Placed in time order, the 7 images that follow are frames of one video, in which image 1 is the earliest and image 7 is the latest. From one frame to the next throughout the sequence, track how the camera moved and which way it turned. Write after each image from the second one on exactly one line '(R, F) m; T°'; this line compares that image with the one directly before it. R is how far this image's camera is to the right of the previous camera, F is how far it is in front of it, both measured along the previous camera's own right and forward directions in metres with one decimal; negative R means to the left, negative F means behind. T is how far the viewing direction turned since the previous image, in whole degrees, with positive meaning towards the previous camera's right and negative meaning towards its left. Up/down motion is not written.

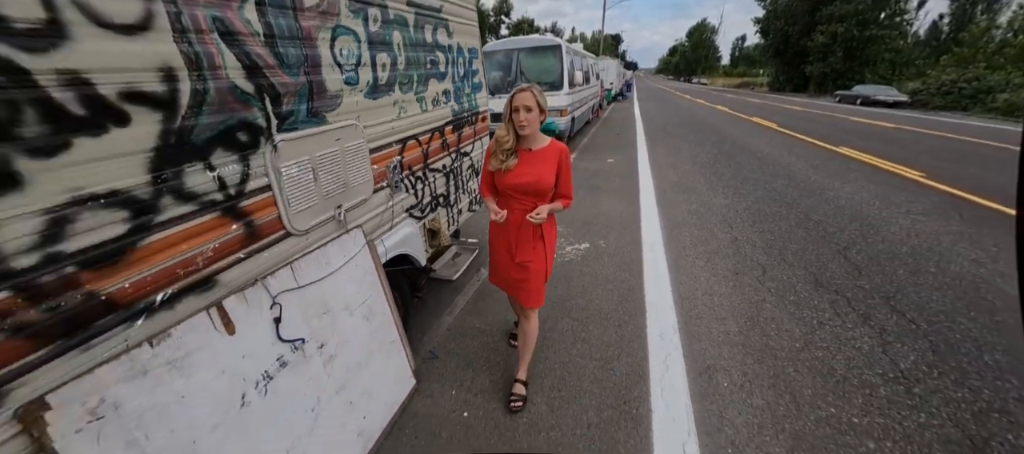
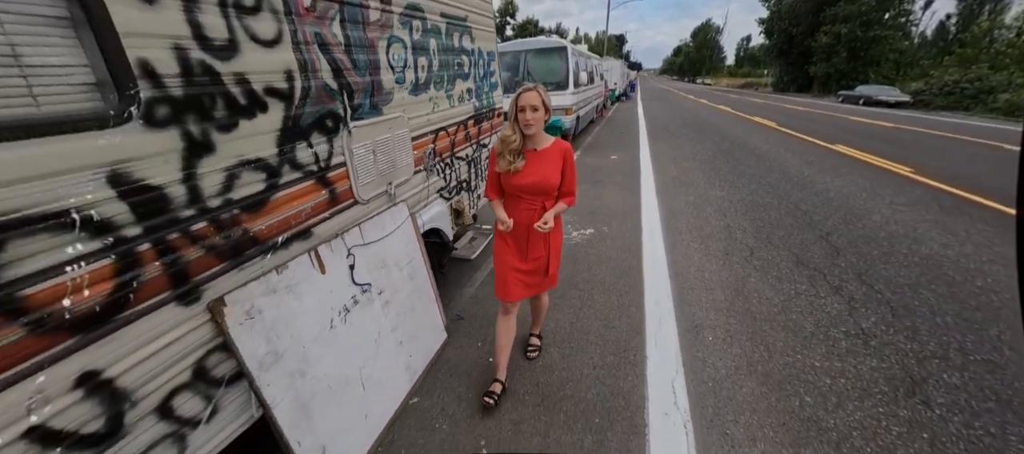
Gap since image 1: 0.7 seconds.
(-0.1, -0.4) m; 0°
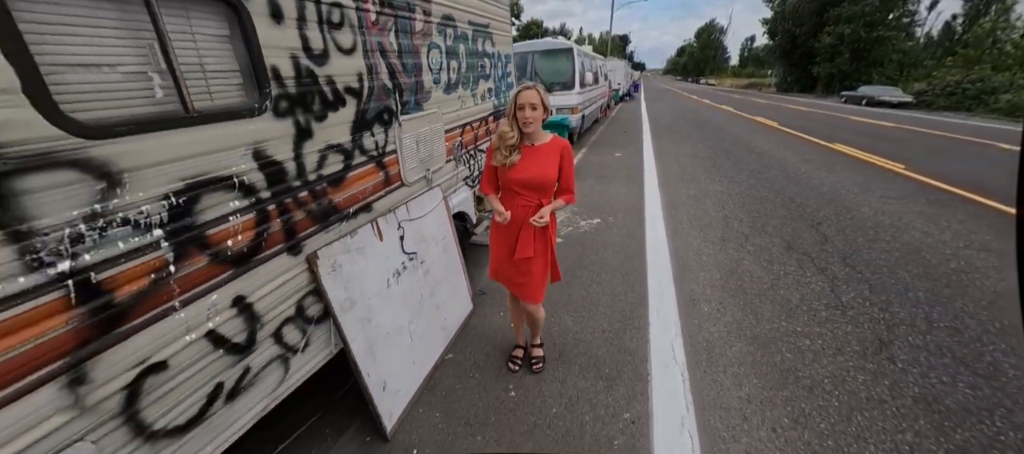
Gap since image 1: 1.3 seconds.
(-0.1, -0.4) m; 0°
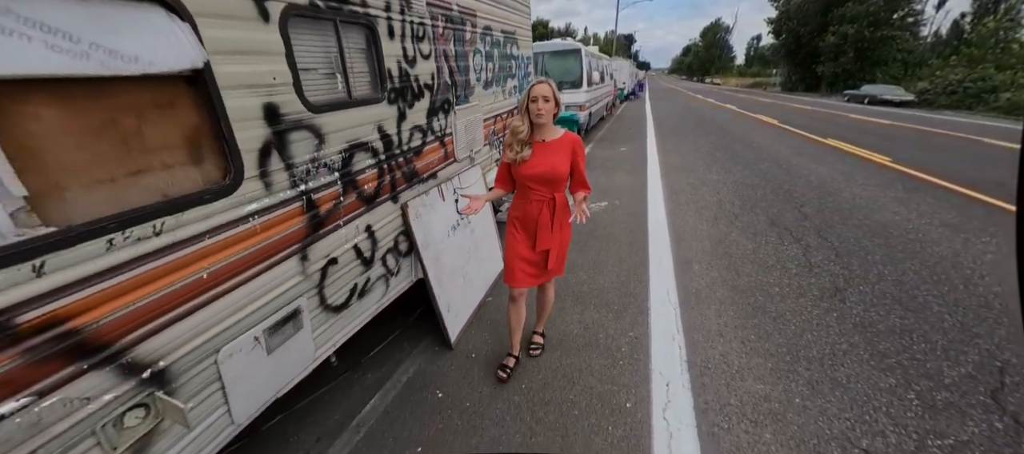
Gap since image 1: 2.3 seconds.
(-0.2, -0.7) m; -1°
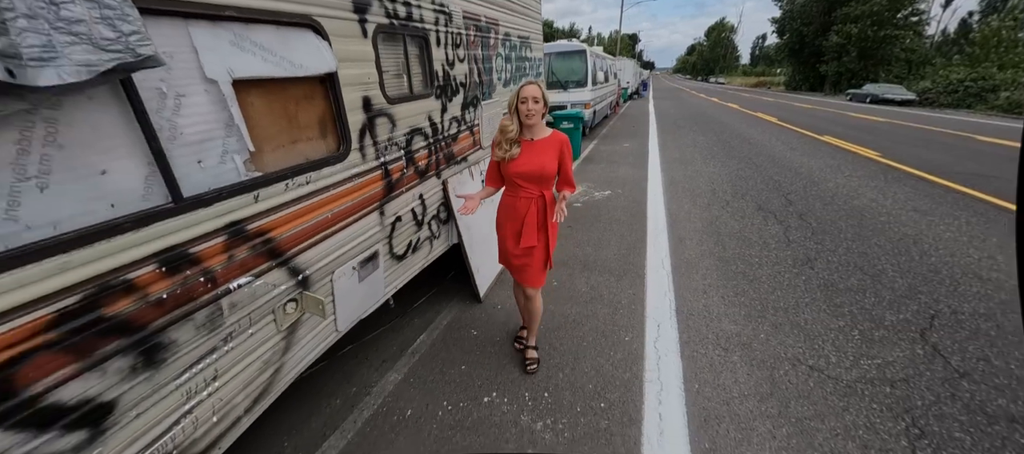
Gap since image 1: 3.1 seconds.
(-0.1, -0.6) m; 0°
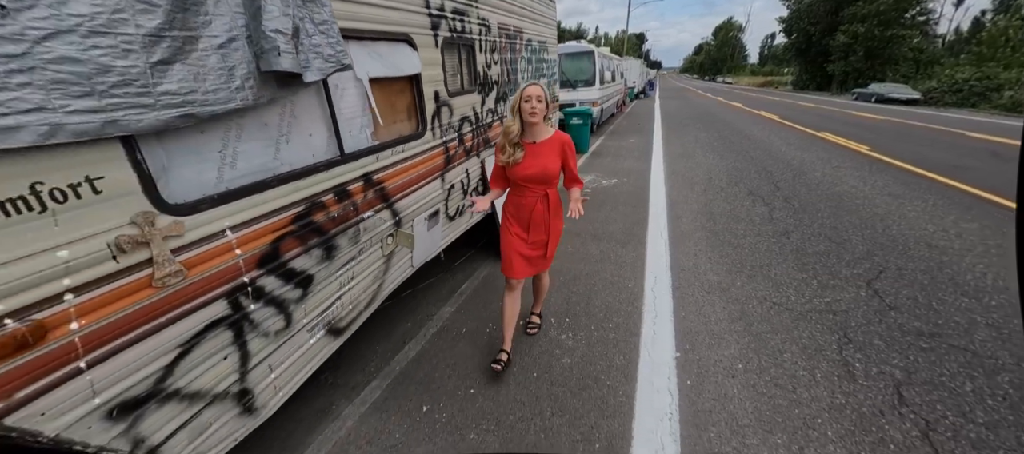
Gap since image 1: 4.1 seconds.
(-0.2, -0.7) m; -1°
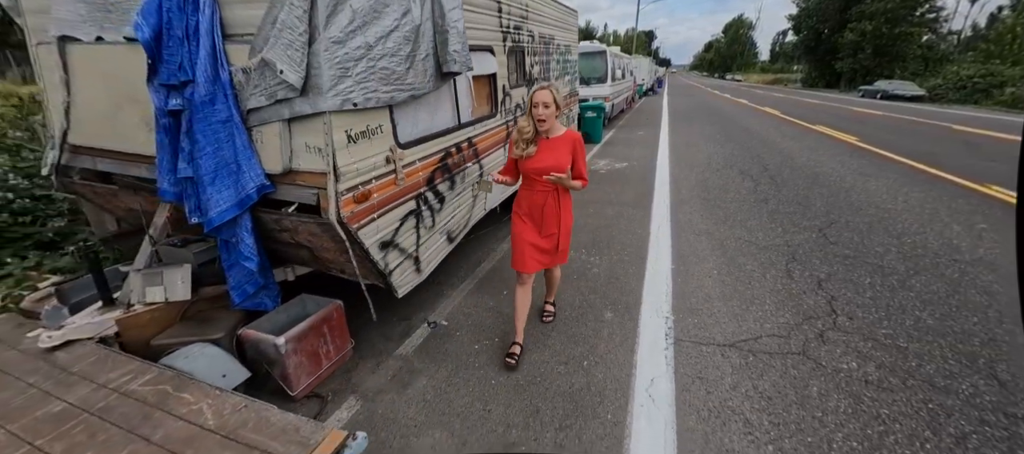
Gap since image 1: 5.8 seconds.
(-0.4, -1.2) m; -1°
